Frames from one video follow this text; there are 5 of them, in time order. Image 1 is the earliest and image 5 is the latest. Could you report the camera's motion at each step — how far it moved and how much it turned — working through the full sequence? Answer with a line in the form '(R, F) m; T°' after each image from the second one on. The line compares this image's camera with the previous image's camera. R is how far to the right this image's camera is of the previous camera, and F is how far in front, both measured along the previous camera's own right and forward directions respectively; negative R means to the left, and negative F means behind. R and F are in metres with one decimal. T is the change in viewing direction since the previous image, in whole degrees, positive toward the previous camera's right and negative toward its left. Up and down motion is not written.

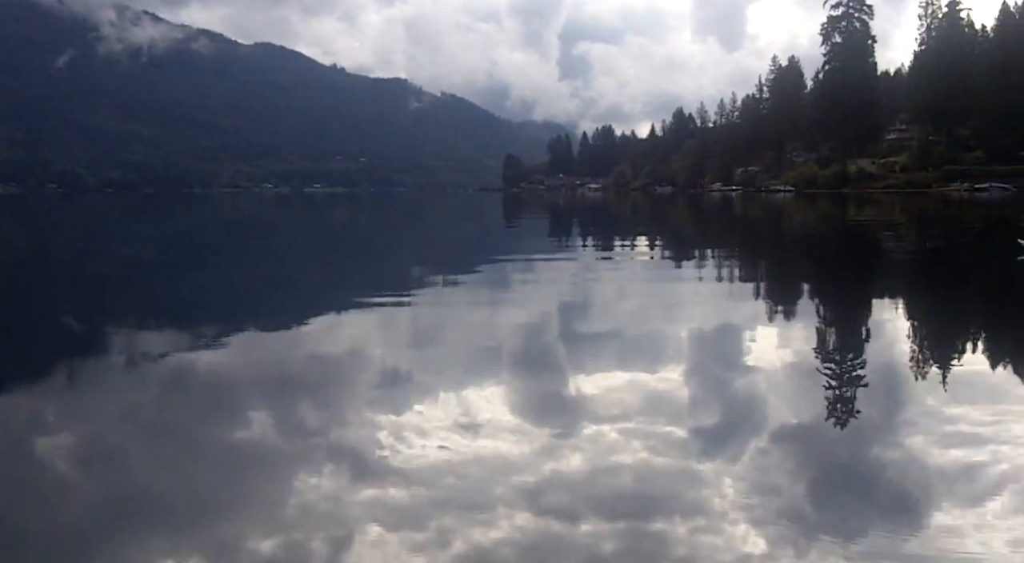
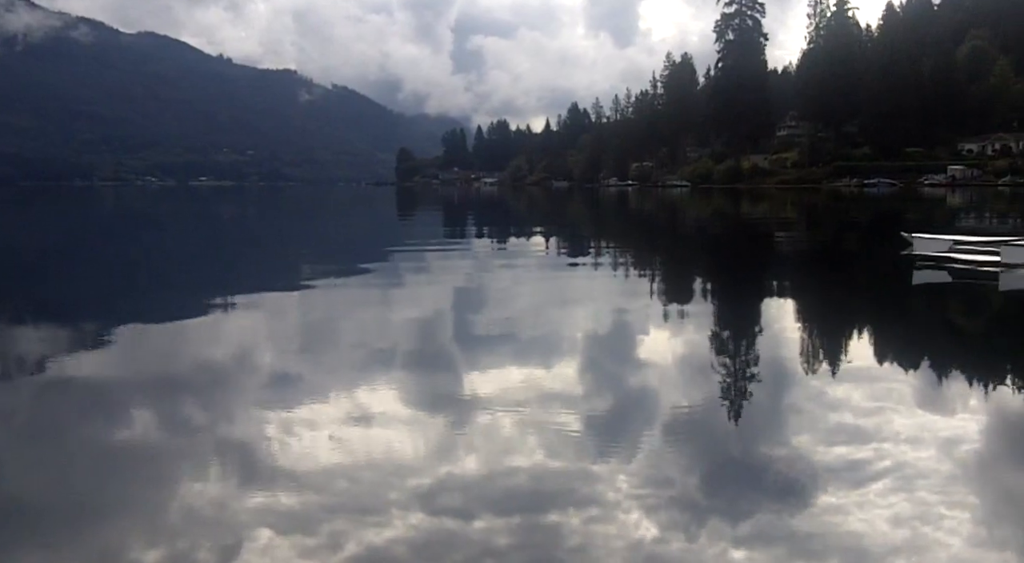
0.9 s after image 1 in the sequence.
(+0.3, +0.1) m; +5°
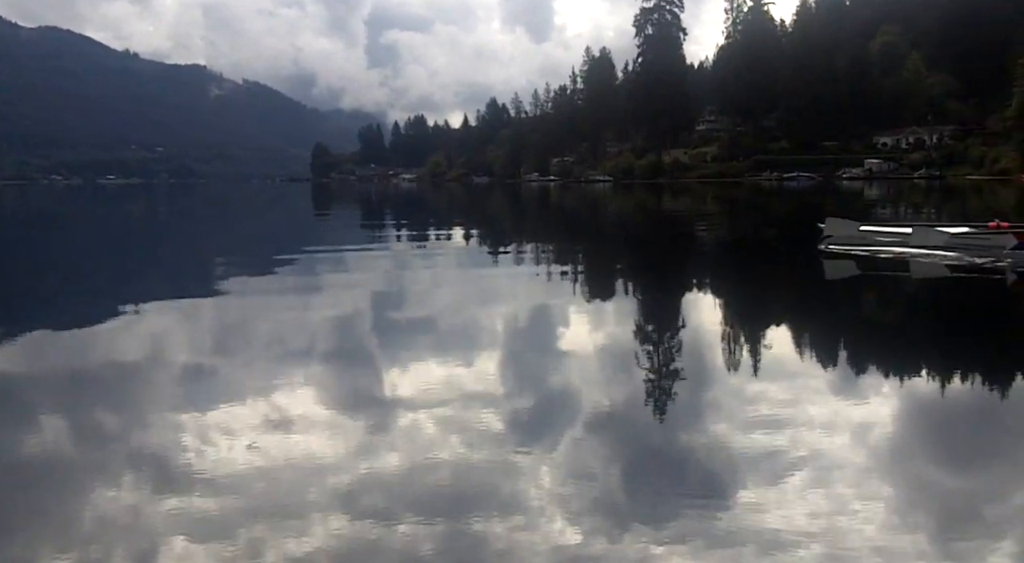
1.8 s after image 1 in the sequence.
(+0.3, +0.1) m; +3°
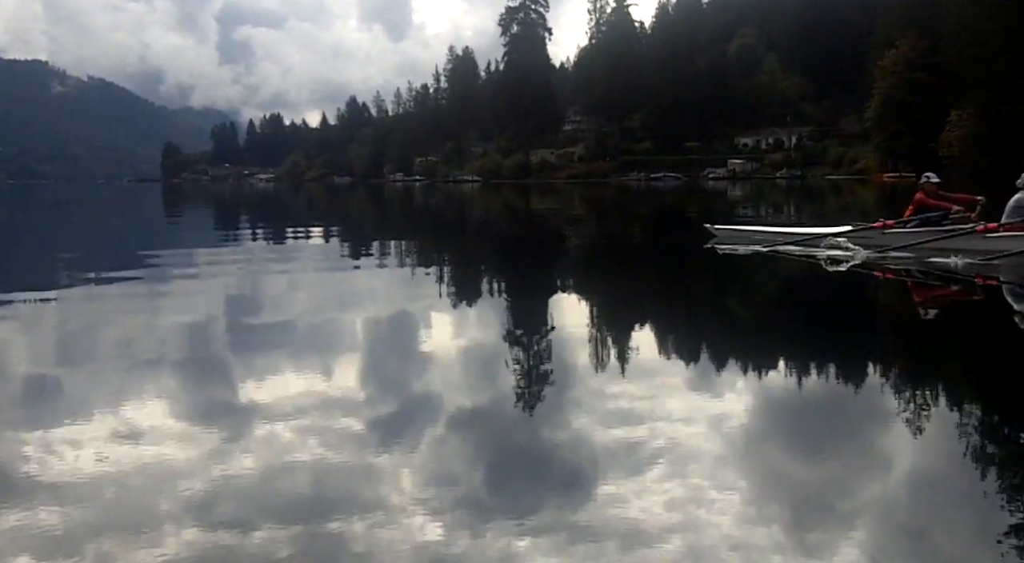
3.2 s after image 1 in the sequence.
(+0.6, +0.1) m; +5°
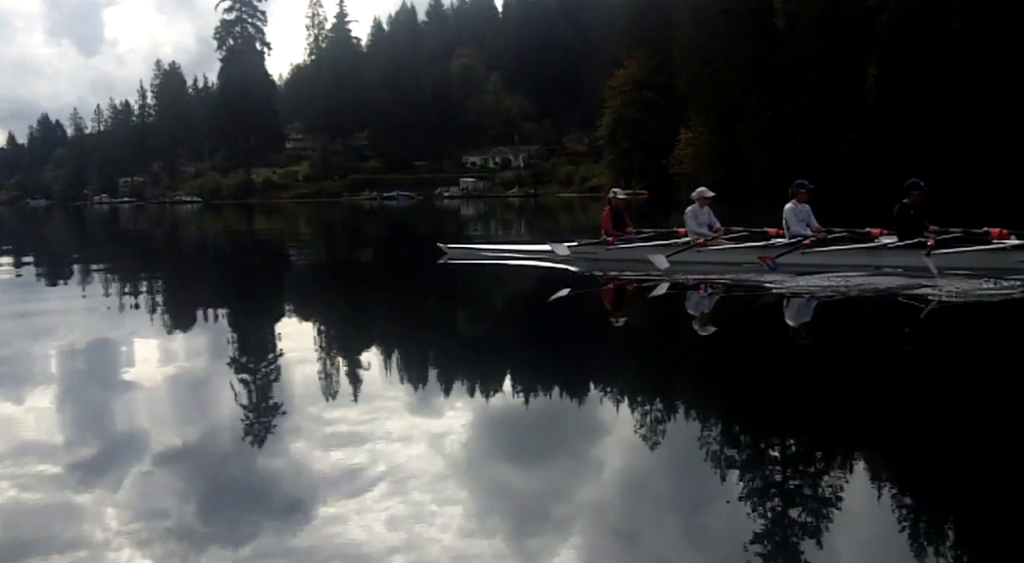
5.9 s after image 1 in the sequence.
(+1.1, -0.1) m; +11°
